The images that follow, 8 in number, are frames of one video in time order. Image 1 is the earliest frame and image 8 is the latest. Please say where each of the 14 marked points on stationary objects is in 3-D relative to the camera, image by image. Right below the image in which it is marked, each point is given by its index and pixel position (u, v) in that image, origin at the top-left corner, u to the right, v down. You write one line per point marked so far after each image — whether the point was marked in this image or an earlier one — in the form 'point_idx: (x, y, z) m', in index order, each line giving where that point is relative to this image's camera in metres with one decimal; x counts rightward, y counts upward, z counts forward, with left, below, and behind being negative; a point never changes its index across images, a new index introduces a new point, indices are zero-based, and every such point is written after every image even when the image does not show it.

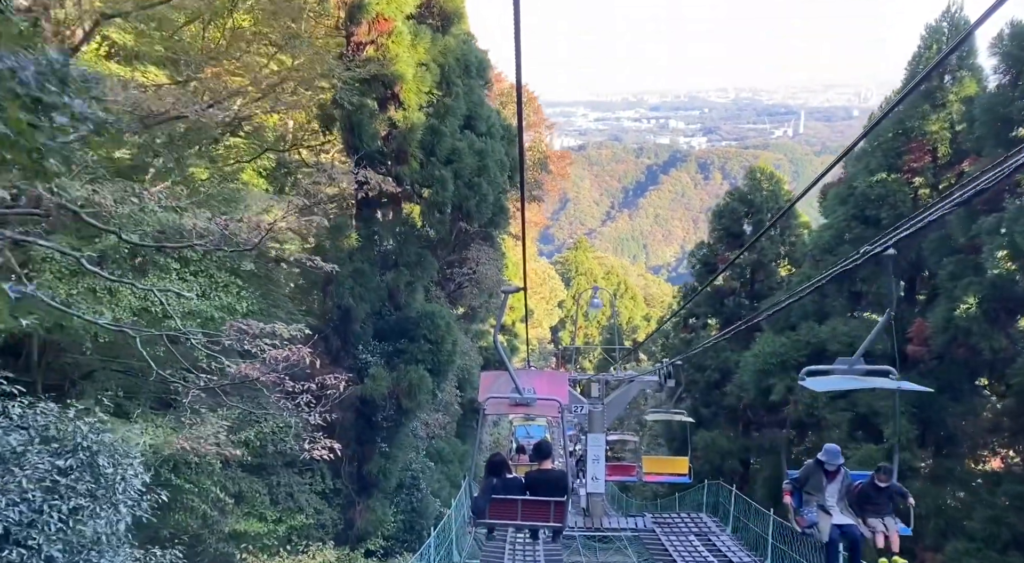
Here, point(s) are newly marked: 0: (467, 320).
0: (-0.9, -0.8, +19.2) m
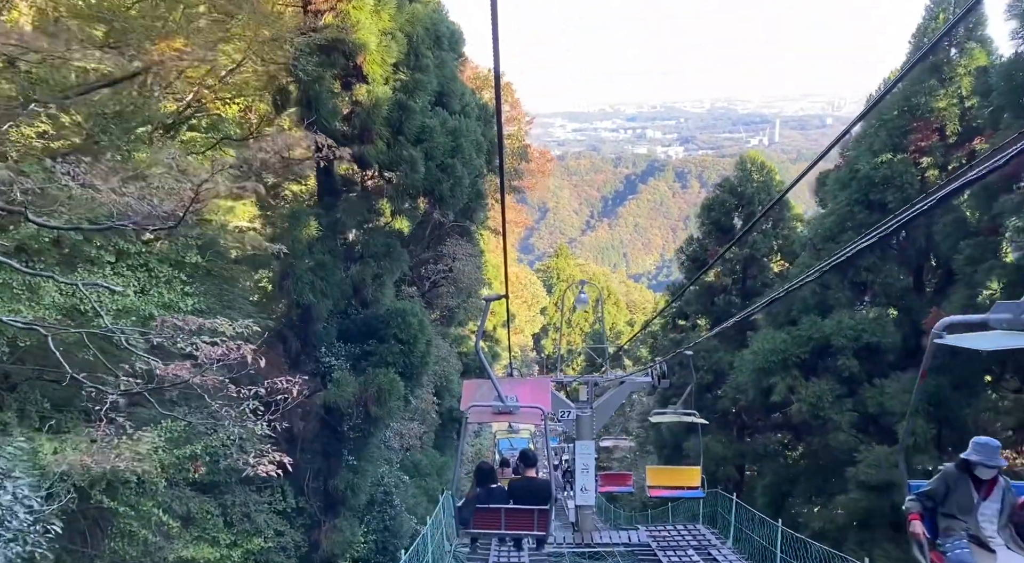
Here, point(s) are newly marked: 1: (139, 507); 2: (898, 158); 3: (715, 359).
0: (-1.3, -0.8, +18.0) m
1: (-3.1, -1.9, +8.2) m
2: (+5.0, +1.6, +12.7) m
3: (+3.8, -1.5, +18.5) m
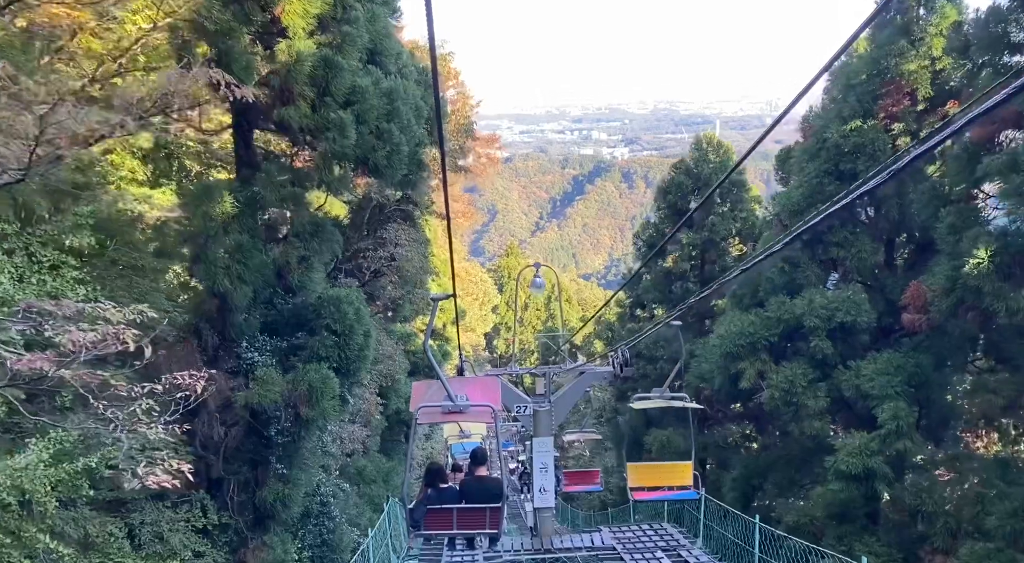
0: (-2.2, -0.6, +16.9) m
1: (-3.5, -1.8, +6.9) m
2: (+4.3, +1.9, +11.9) m
3: (+2.9, -1.2, +17.6) m
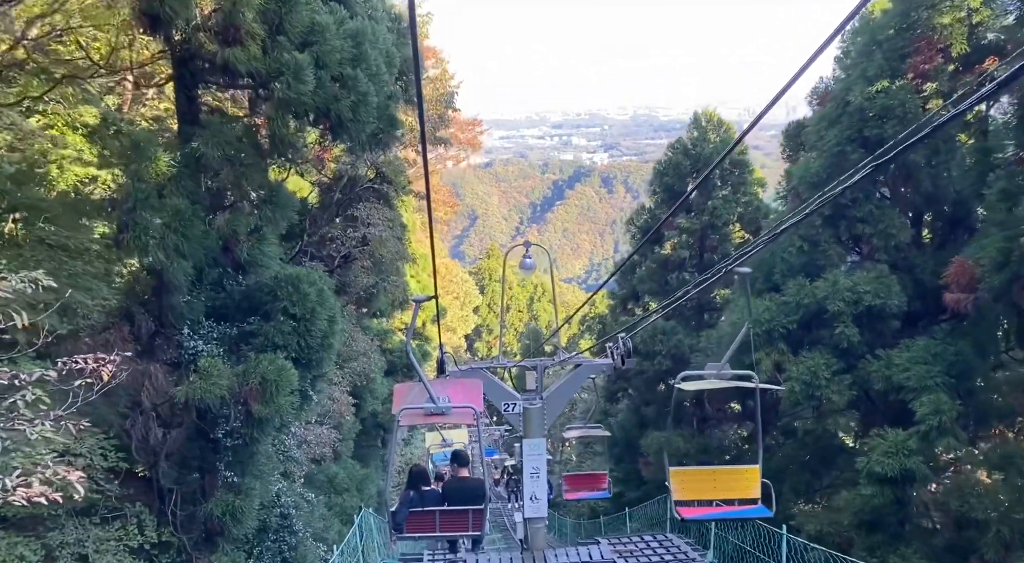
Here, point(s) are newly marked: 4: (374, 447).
0: (-2.4, -0.5, +15.5) m
1: (-3.5, -1.6, +5.5) m
2: (+4.2, +2.1, +10.6) m
3: (+2.7, -1.0, +16.3) m
4: (-2.6, -3.1, +18.5) m
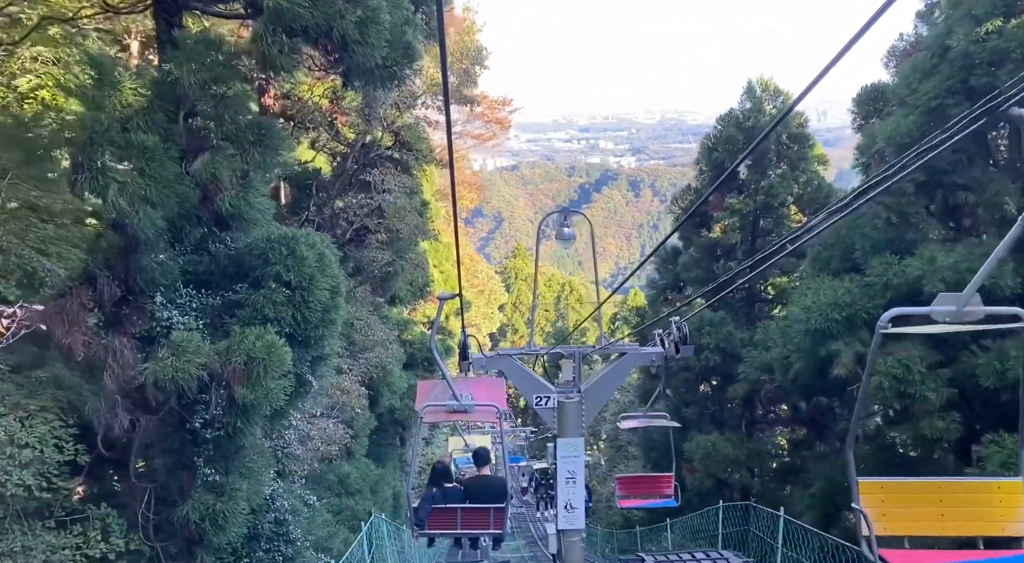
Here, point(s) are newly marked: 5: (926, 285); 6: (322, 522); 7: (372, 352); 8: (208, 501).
0: (-2.0, -0.2, +14.0) m
1: (-3.3, -1.2, +4.1) m
2: (+4.5, +2.3, +9.0) m
3: (+3.1, -0.8, +14.7) m
4: (-2.1, -2.8, +17.0) m
5: (+3.7, 0.0, +8.7) m
6: (-1.9, -2.4, +9.7) m
7: (-1.9, -0.9, +13.2) m
8: (-2.2, -1.6, +7.2) m
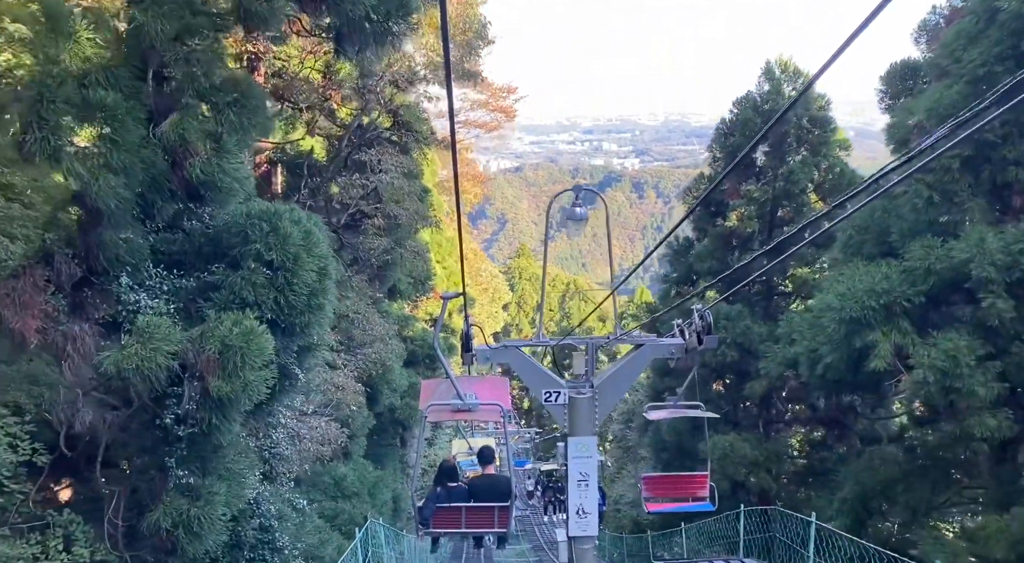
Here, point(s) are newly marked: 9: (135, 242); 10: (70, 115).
0: (-1.9, -0.1, +13.3) m
1: (-3.3, -1.1, +3.3) m
2: (+4.6, +2.4, +8.3) m
3: (+3.2, -0.7, +14.0) m
4: (-2.0, -2.7, +16.3) m
5: (+3.7, +0.1, +8.0) m
6: (-1.8, -2.3, +8.9) m
7: (-1.8, -0.8, +12.4) m
8: (-2.2, -1.5, +6.5) m
9: (-2.4, +0.3, +6.2) m
10: (-2.4, +0.9, +5.4) m
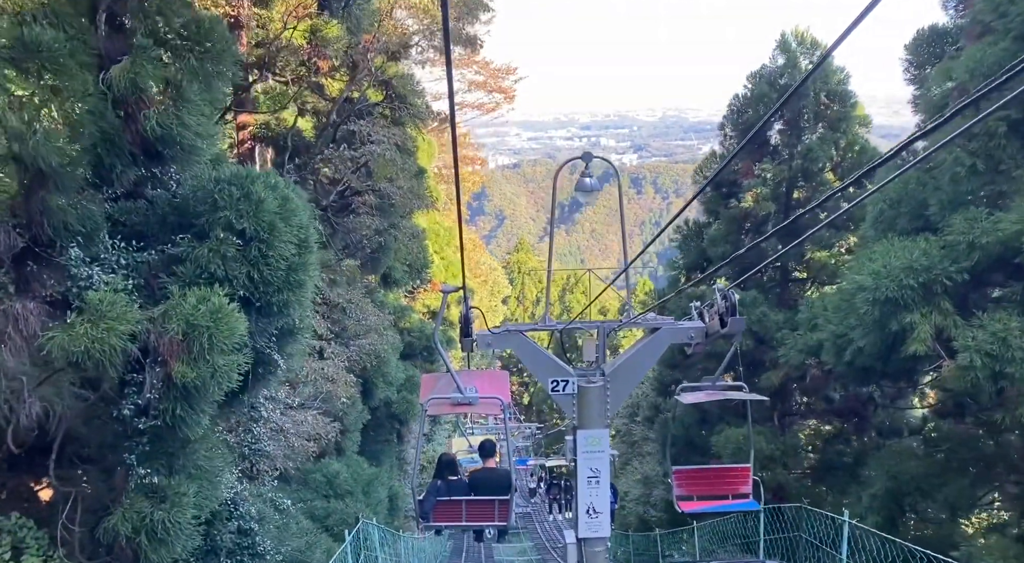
0: (-1.9, +0.1, +12.5) m
1: (-3.2, -1.0, +2.6) m
2: (+4.6, +2.6, +7.5) m
3: (+3.2, -0.5, +13.2) m
4: (-2.0, -2.5, +15.5) m
5: (+3.7, +0.3, +7.2) m
6: (-1.8, -2.1, +8.2) m
7: (-1.8, -0.6, +11.7) m
8: (-2.1, -1.3, +5.7) m
9: (-2.4, +0.4, +5.5) m
10: (-2.4, +1.0, +4.7) m
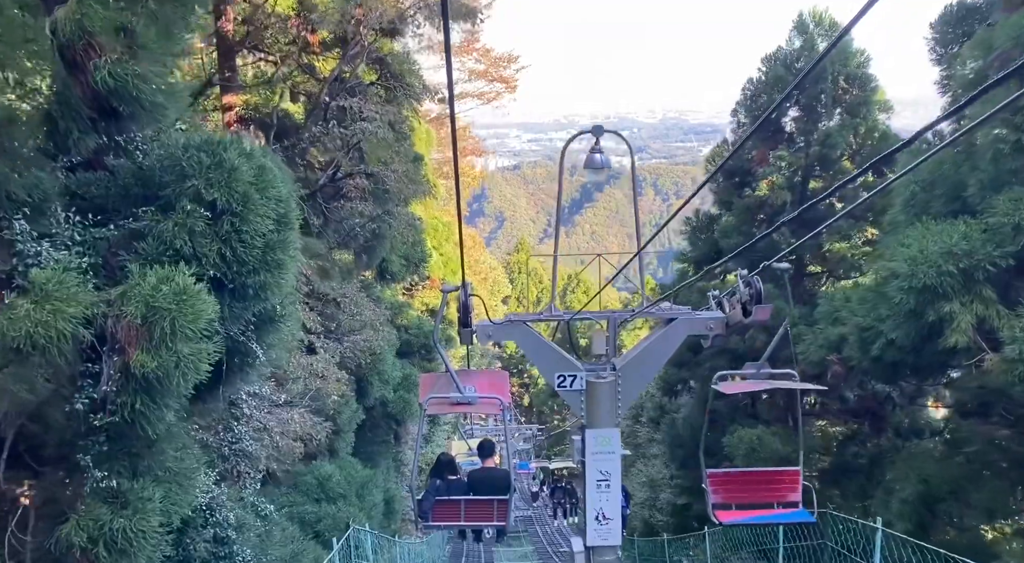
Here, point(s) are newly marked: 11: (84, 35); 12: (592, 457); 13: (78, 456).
0: (-1.9, +0.2, +11.9) m
1: (-3.2, -0.9, +2.0) m
2: (+4.6, +2.7, +6.9) m
3: (+3.3, -0.4, +12.6) m
4: (-2.0, -2.4, +14.9) m
5: (+3.8, +0.4, +6.6) m
6: (-1.8, -2.0, +7.6) m
7: (-1.7, -0.5, +11.0) m
8: (-2.1, -1.2, +5.1) m
9: (-2.3, +0.5, +4.9) m
10: (-2.4, +1.2, +4.1) m
11: (-2.0, +1.1, +4.8) m
12: (+0.6, -1.3, +7.2) m
13: (-2.3, -0.9, +5.2) m
